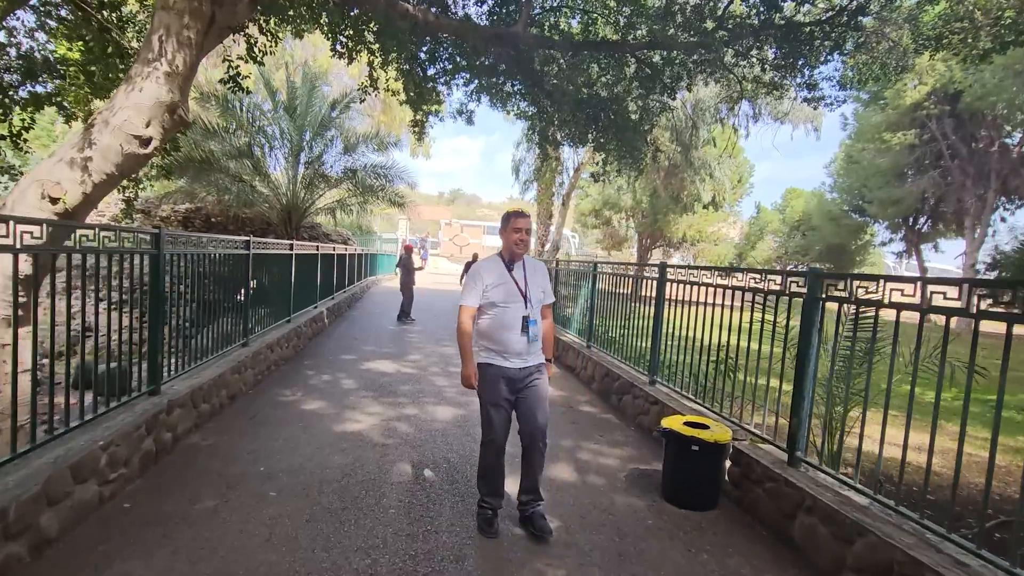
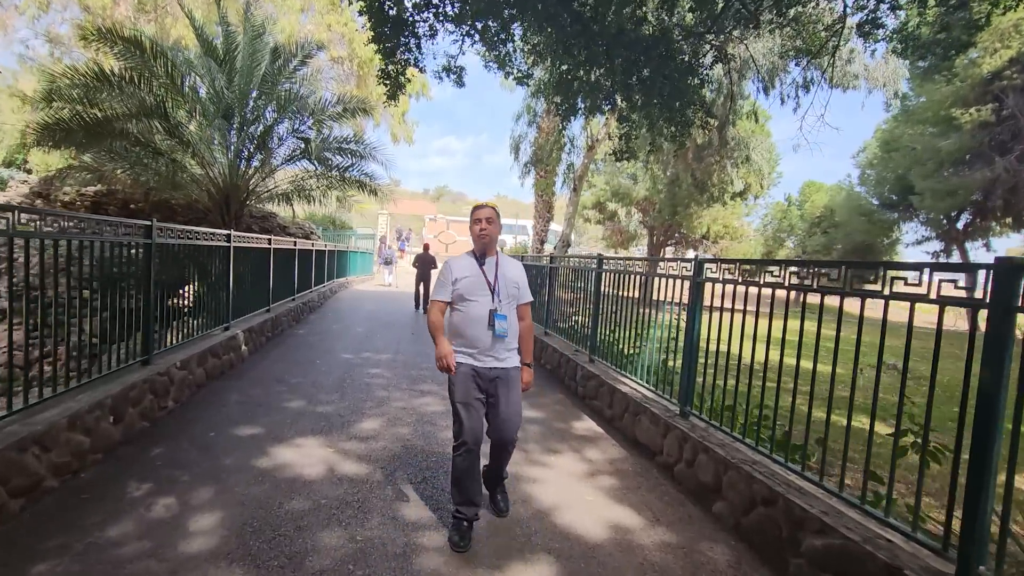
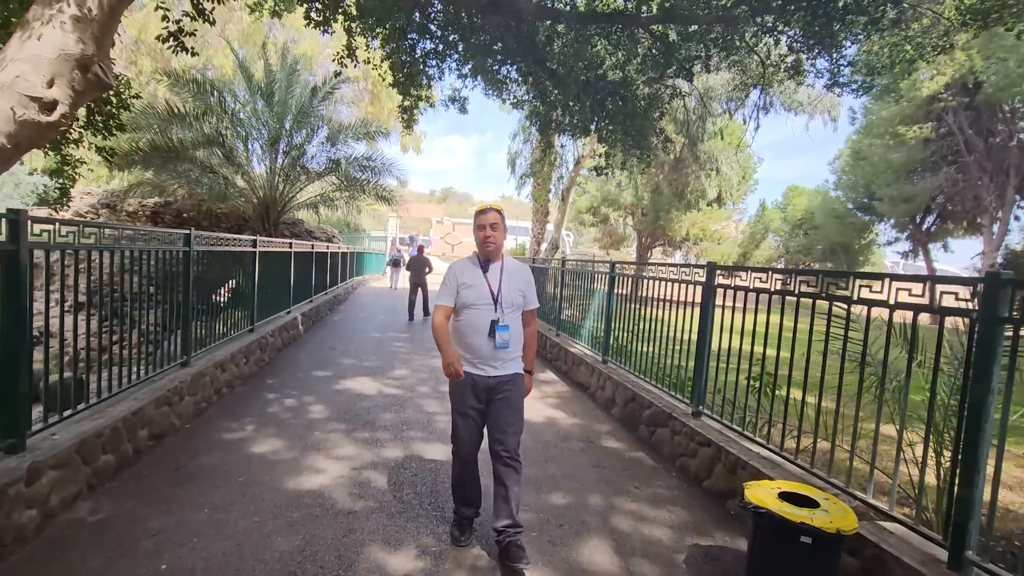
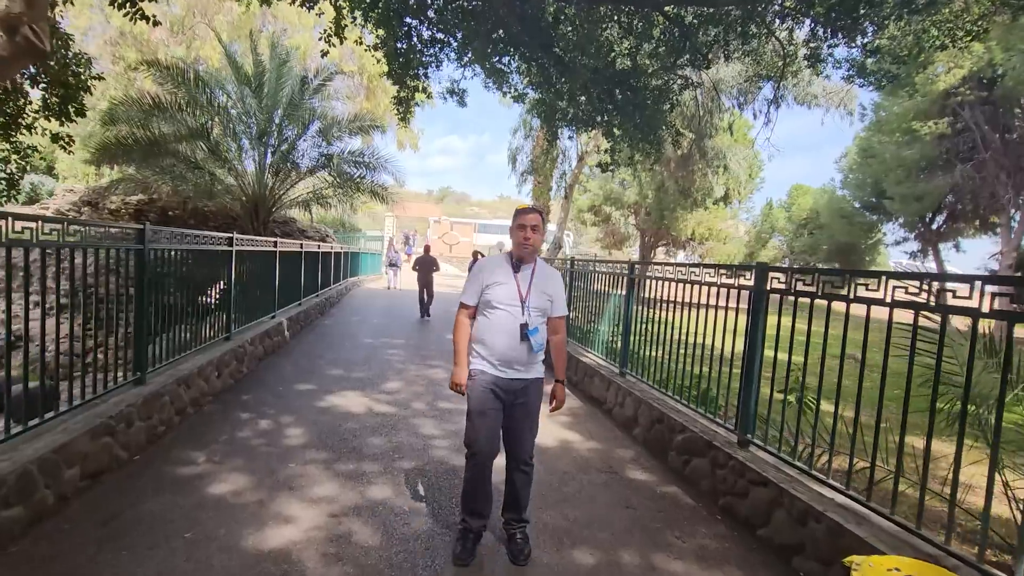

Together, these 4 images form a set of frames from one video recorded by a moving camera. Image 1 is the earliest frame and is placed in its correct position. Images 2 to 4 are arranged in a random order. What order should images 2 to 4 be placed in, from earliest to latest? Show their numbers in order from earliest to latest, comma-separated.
3, 4, 2
